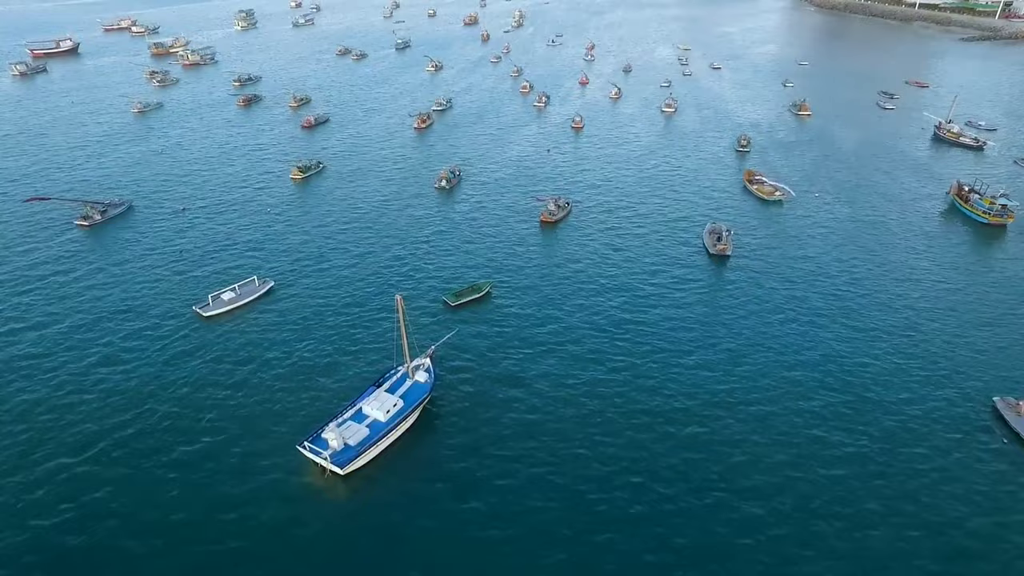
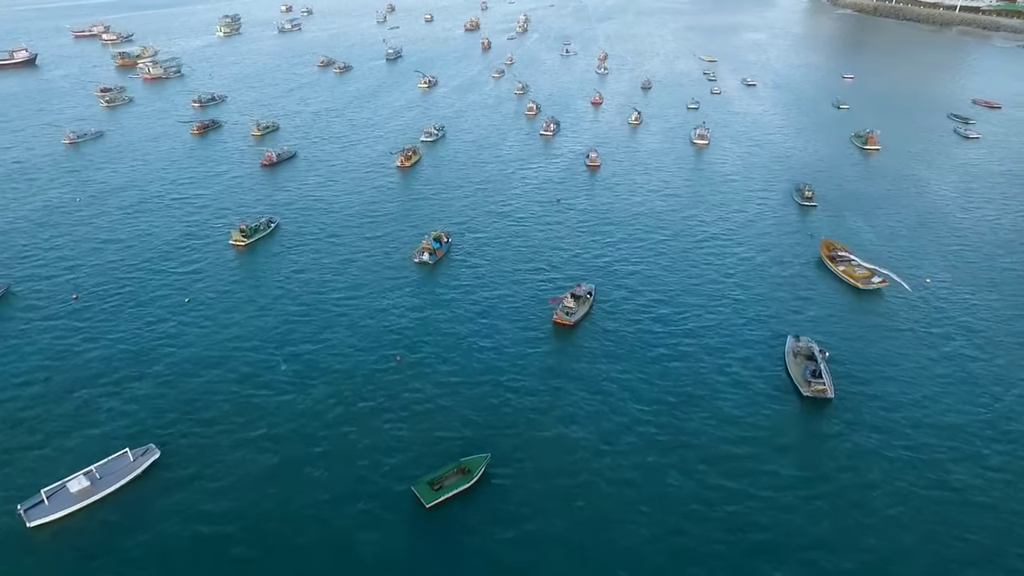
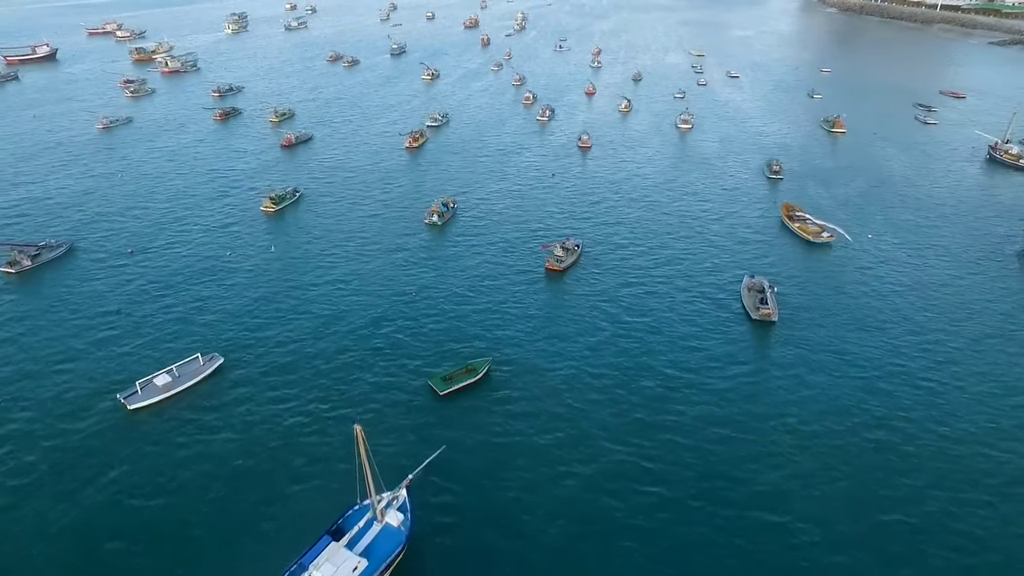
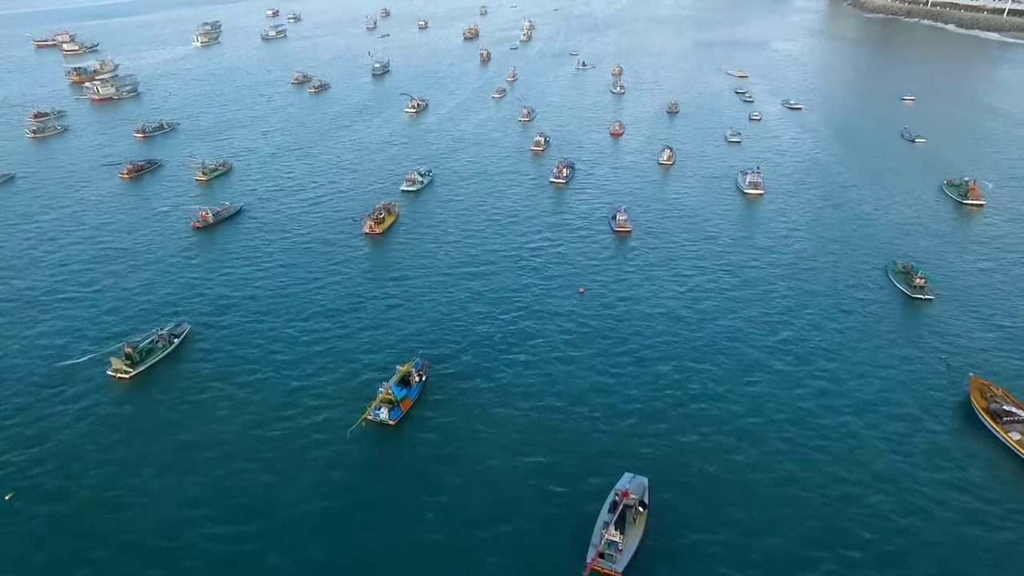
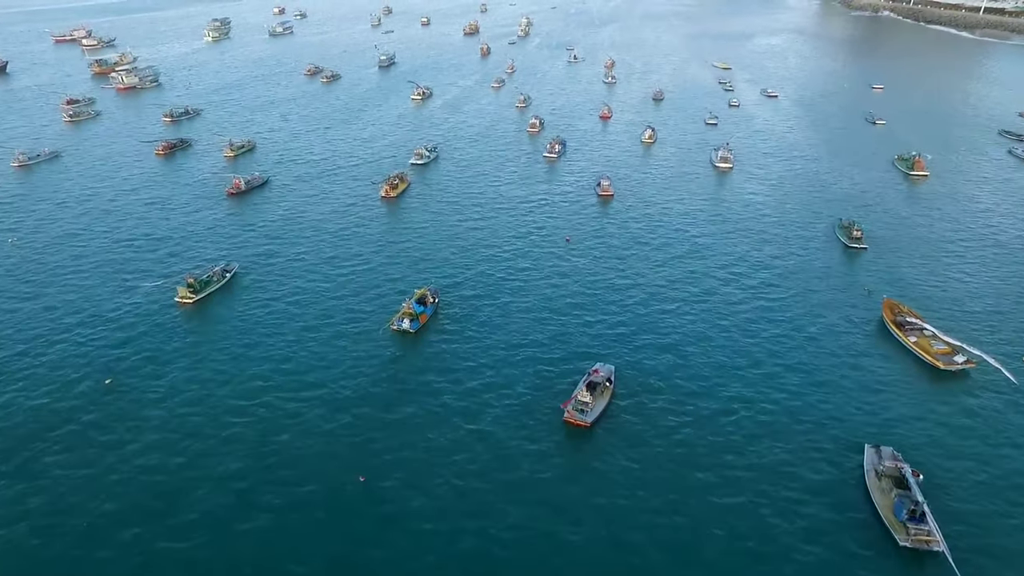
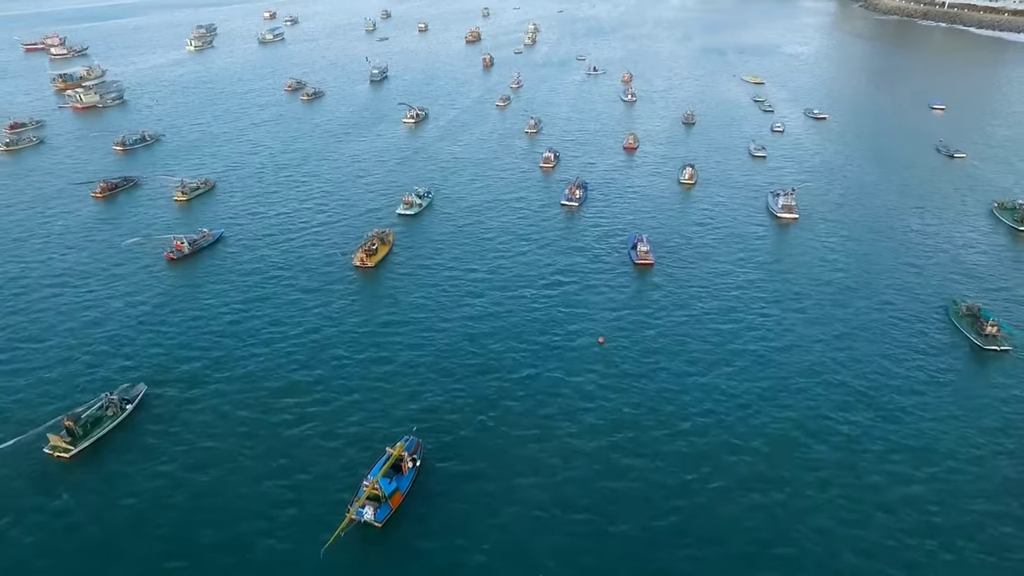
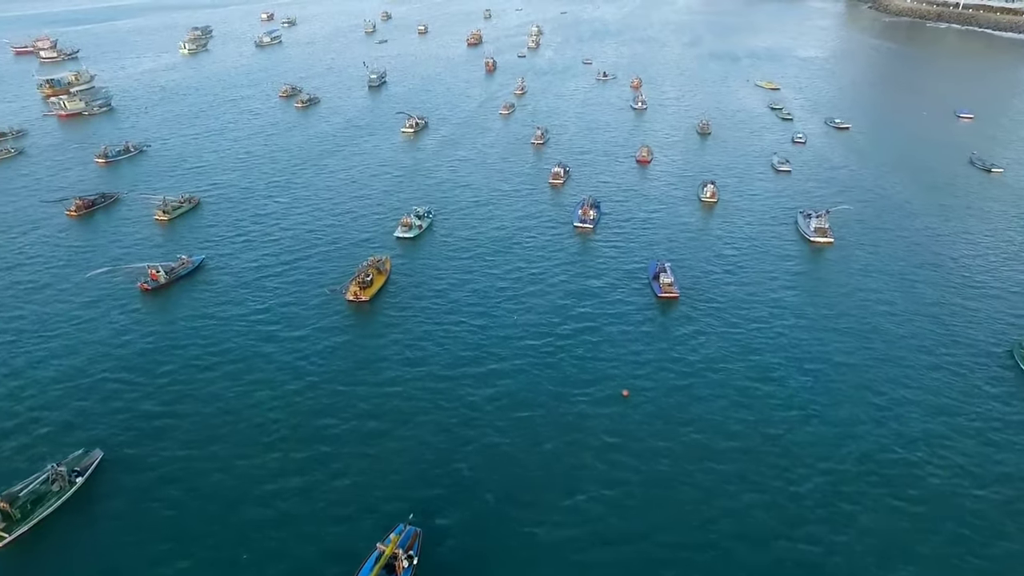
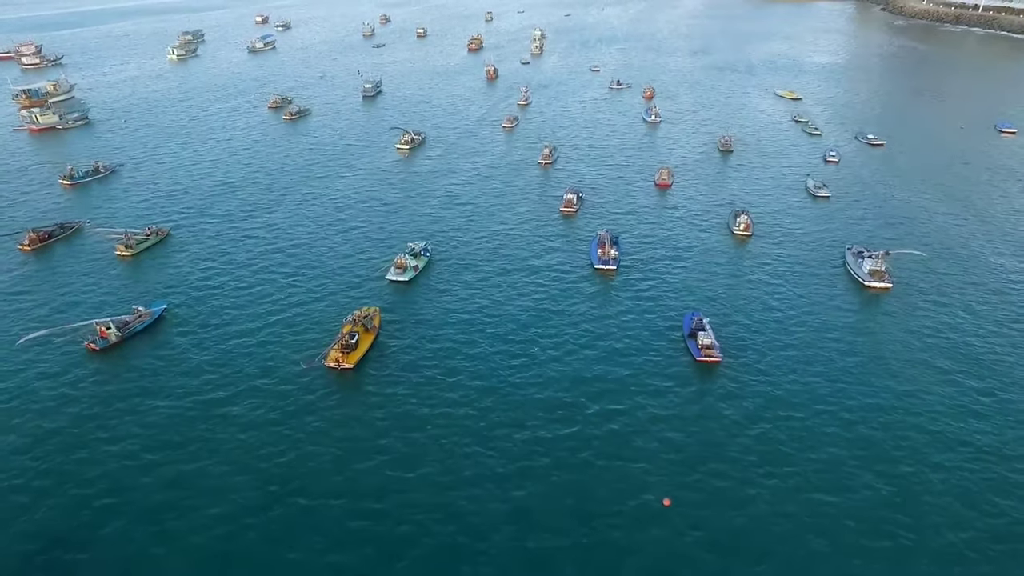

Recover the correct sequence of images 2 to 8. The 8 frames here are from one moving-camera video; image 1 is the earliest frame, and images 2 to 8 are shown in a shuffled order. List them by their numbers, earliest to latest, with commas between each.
3, 2, 5, 4, 6, 7, 8
